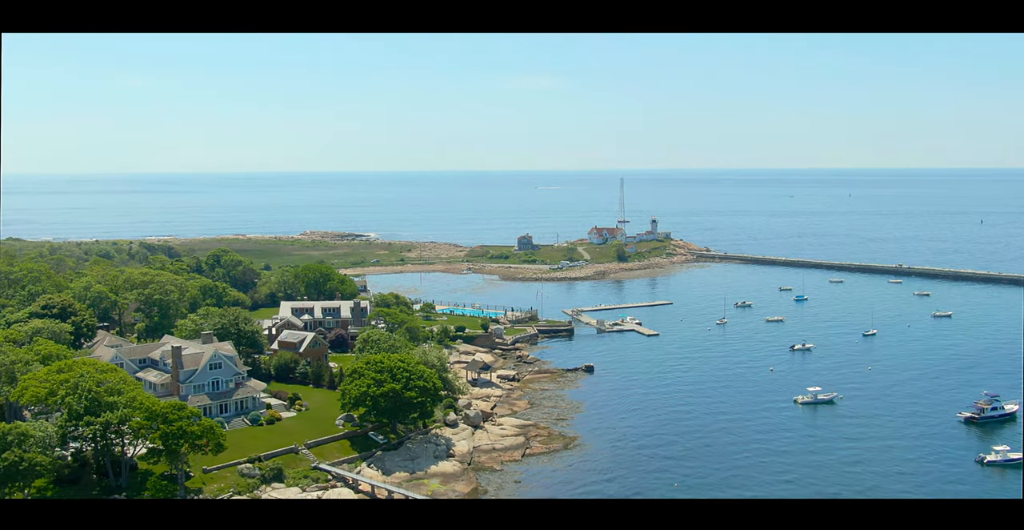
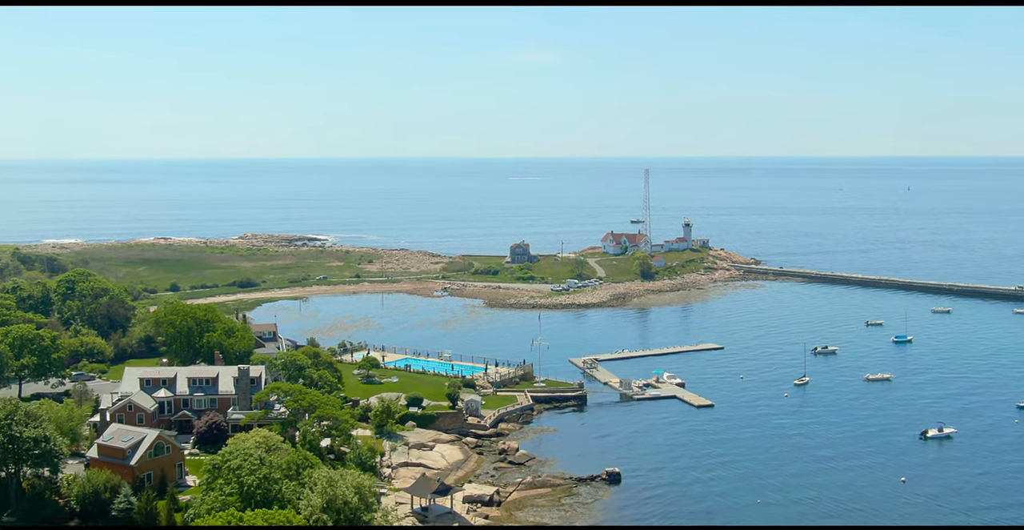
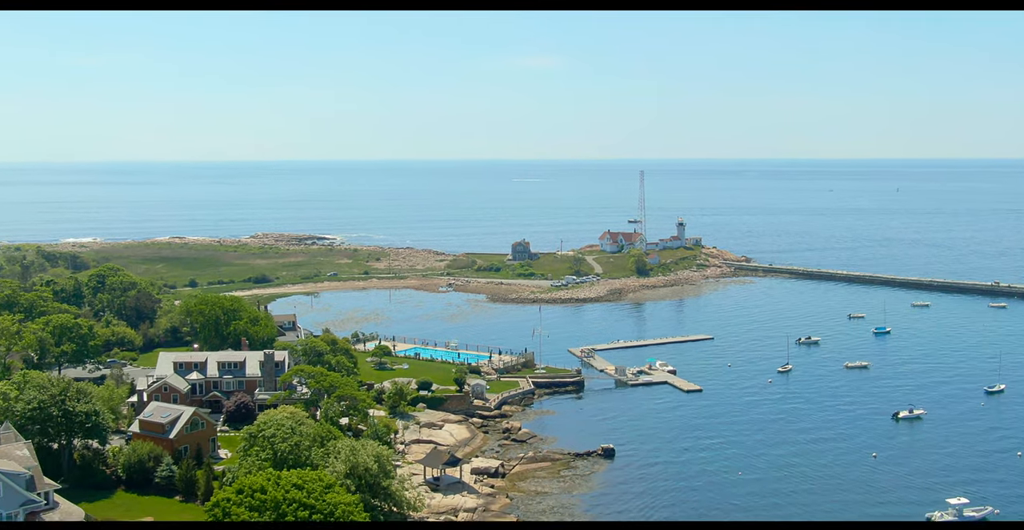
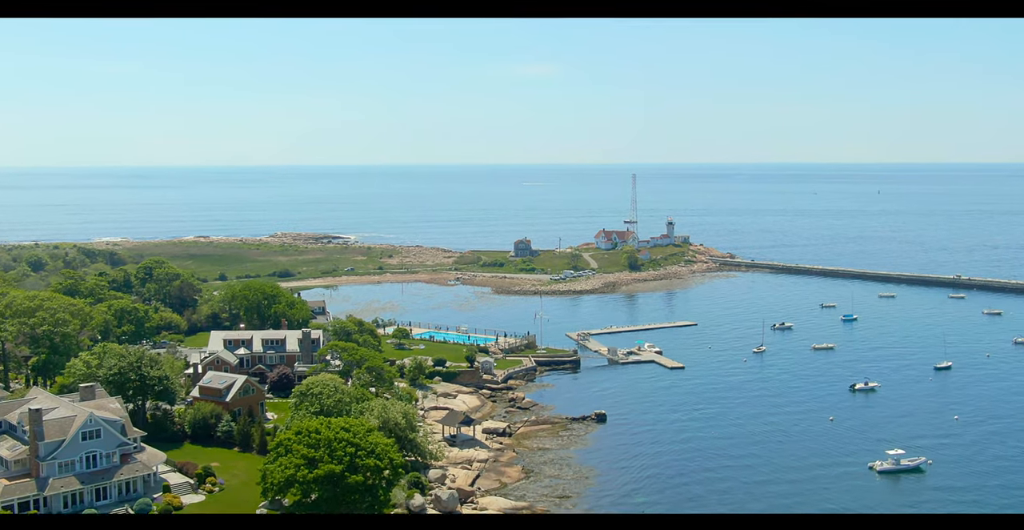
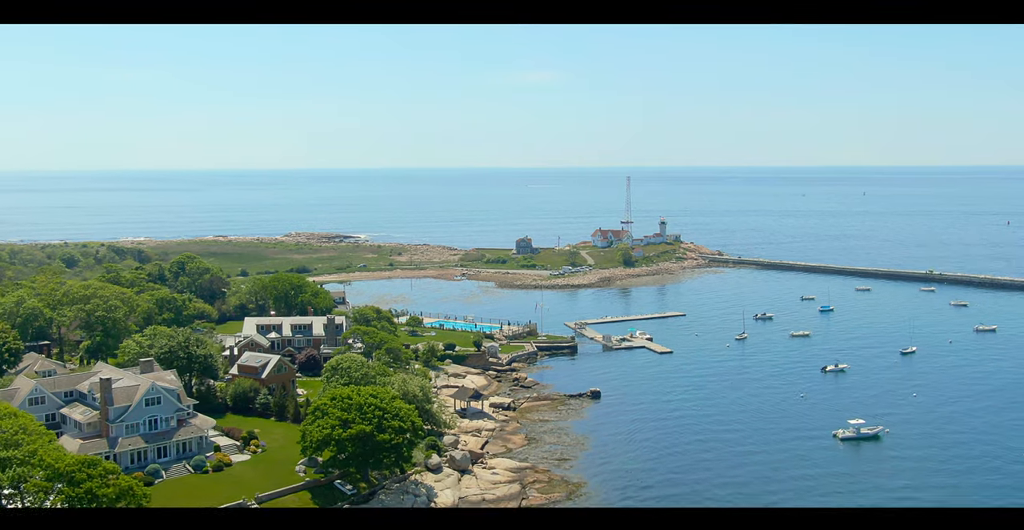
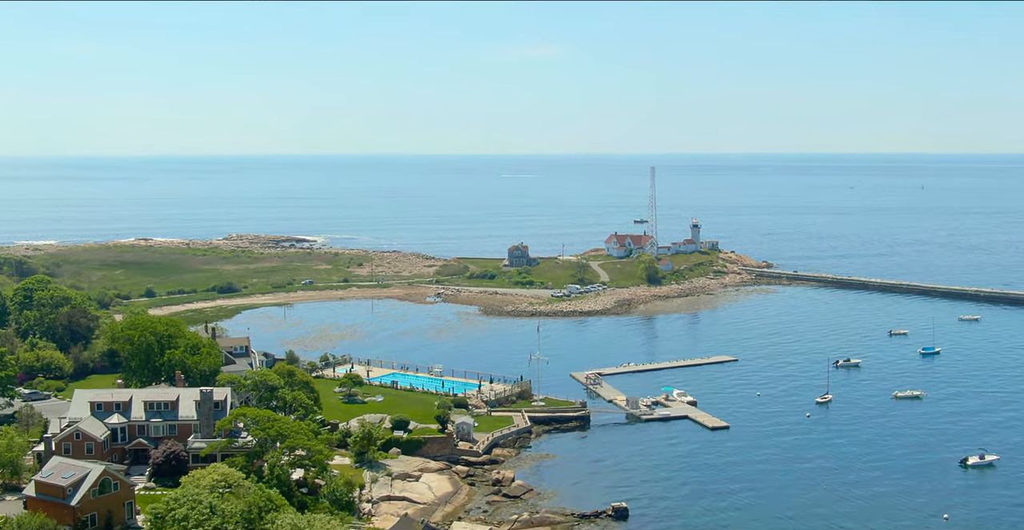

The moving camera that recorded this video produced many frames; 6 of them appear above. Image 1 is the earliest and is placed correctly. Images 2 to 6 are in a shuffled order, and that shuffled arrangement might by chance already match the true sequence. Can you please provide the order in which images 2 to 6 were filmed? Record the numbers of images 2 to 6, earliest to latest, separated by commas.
5, 4, 3, 2, 6
